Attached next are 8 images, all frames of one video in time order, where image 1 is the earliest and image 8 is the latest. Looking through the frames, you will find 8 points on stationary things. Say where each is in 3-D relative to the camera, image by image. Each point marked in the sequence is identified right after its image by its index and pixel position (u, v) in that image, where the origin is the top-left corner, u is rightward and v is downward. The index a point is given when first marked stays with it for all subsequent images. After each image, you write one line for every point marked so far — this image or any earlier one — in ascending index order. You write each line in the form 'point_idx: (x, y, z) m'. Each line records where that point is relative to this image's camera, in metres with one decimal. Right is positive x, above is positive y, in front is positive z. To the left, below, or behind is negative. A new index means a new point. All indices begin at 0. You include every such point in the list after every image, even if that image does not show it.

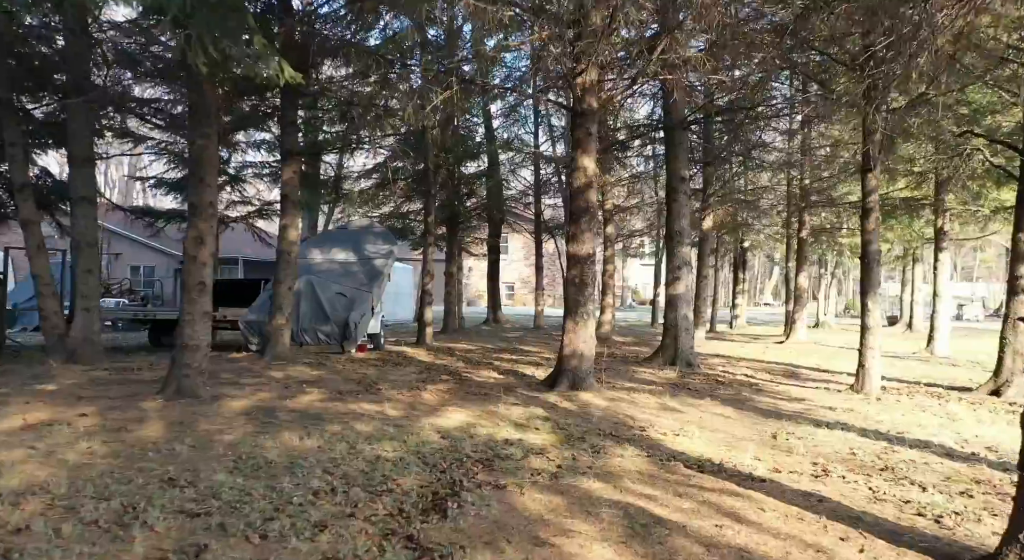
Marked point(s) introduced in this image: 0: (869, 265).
0: (+4.5, +0.2, +8.5) m
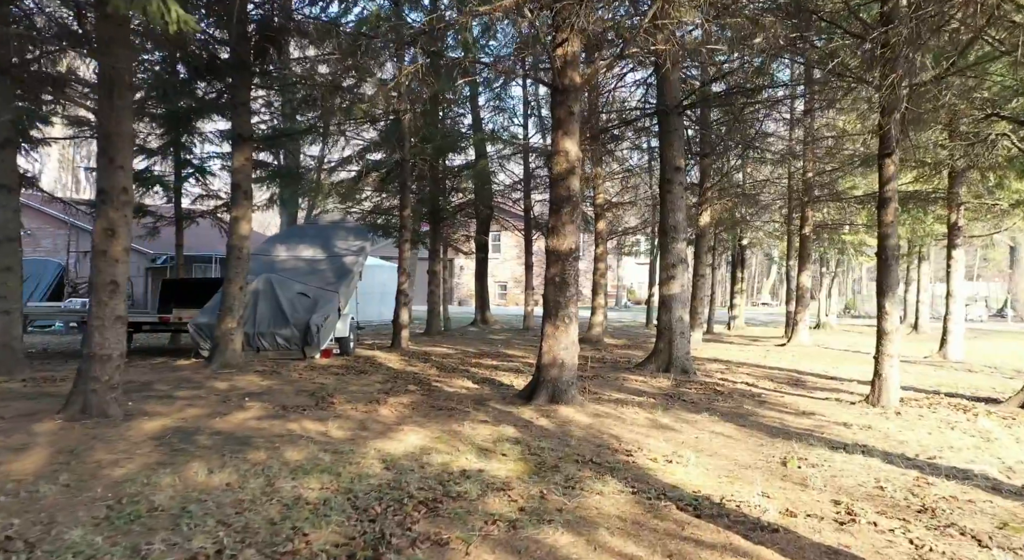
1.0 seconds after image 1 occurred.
0: (+4.2, +0.2, +7.6) m
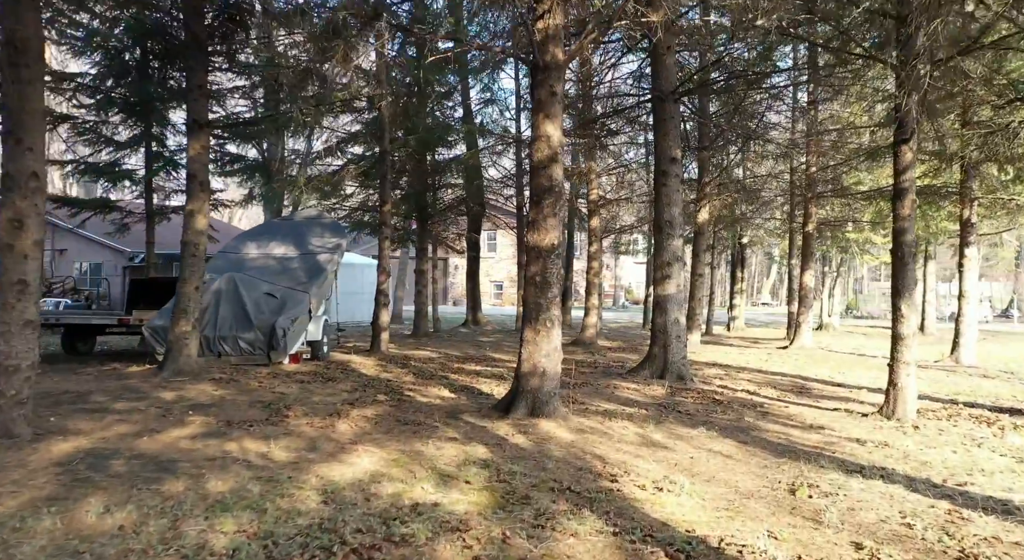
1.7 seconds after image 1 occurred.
0: (+4.0, +0.2, +6.9) m
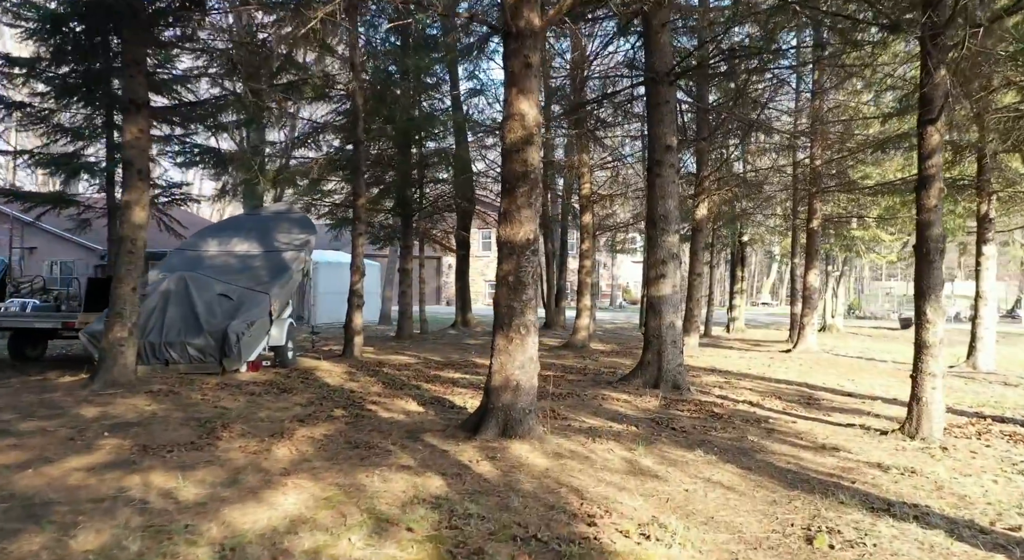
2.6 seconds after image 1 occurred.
0: (+3.7, +0.2, +6.0) m
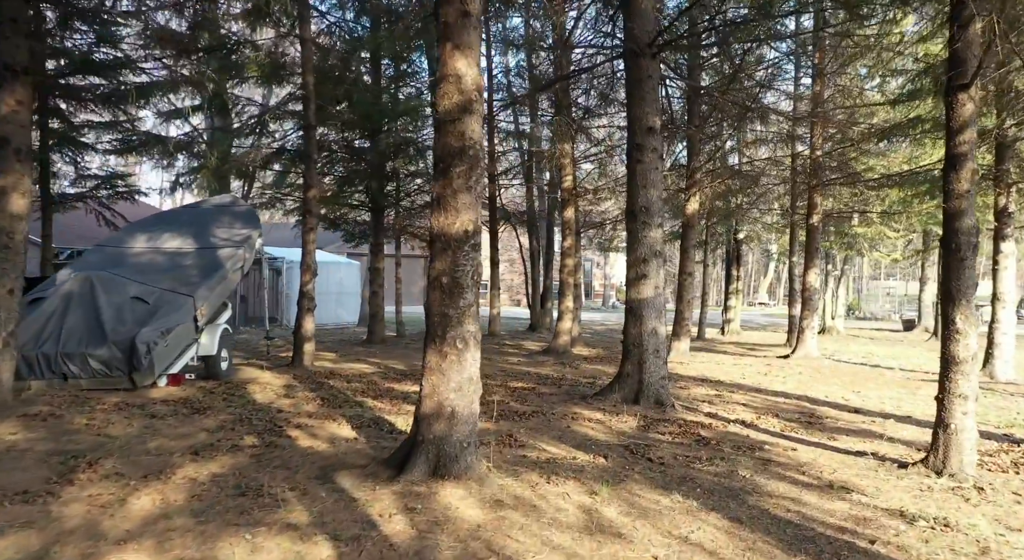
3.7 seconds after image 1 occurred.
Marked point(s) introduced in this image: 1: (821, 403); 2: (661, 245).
0: (+3.3, +0.2, +4.9) m
1: (+3.9, -1.6, +8.5) m
2: (+1.8, +0.4, +8.0) m
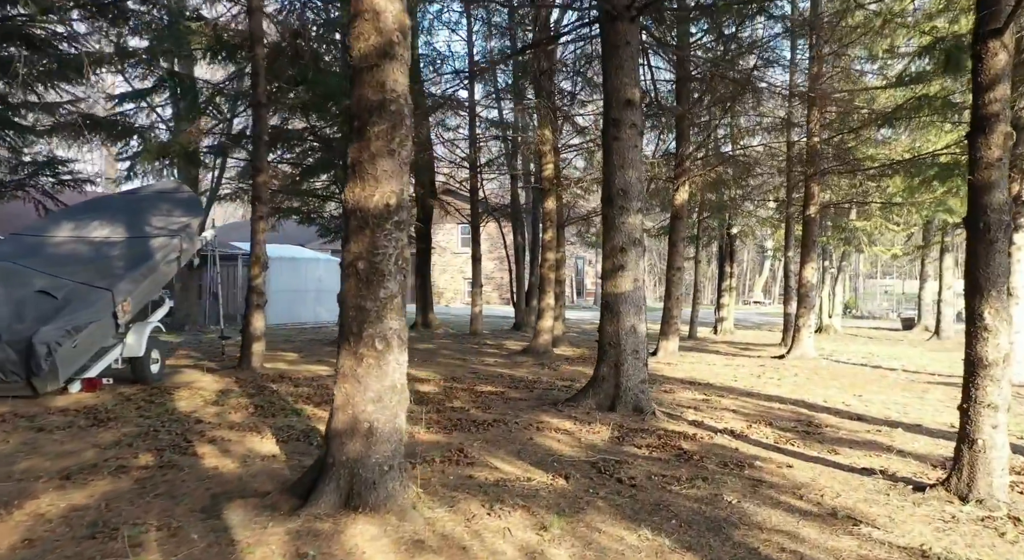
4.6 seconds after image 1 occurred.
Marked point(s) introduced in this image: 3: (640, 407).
0: (+2.9, +0.3, +4.1) m
1: (+3.5, -1.5, +7.7) m
2: (+1.4, +0.5, +7.1) m
3: (+1.3, -1.3, +6.9) m
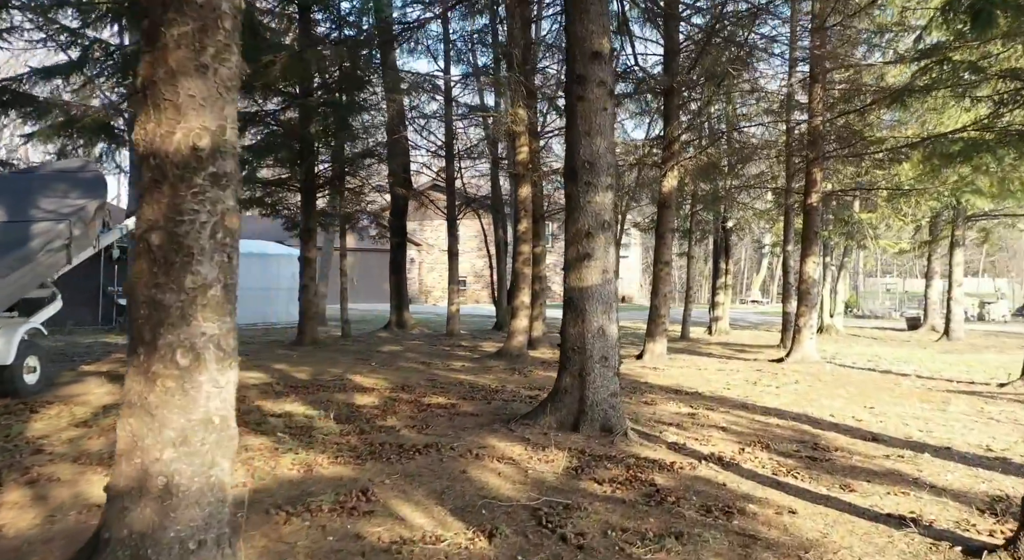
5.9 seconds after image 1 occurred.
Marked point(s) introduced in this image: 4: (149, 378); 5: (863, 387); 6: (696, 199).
0: (+2.4, +0.4, +2.8) m
1: (+3.0, -1.4, +6.5) m
2: (+0.9, +0.6, +5.9) m
3: (+0.8, -1.2, +5.6) m
4: (-1.3, -0.4, +2.5) m
5: (+4.7, -1.4, +9.0) m
6: (+4.0, +1.7, +14.8) m
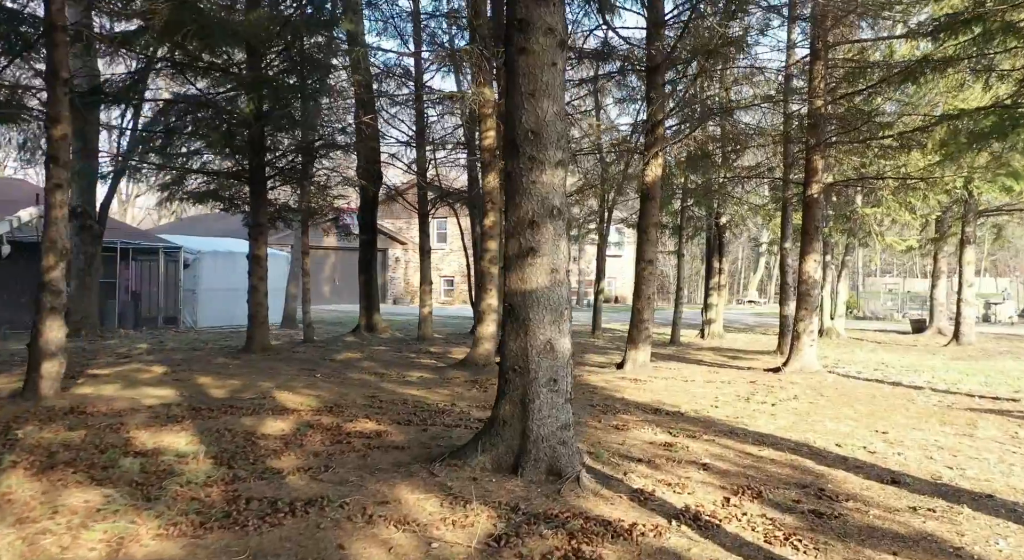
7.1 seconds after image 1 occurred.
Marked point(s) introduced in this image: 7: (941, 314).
0: (+1.9, +0.3, +1.6) m
1: (+2.5, -1.4, +5.2) m
2: (+0.4, +0.6, +4.7) m
3: (+0.3, -1.2, +4.4) m
4: (-1.8, -0.4, +1.2) m
5: (+4.2, -1.4, +7.8) m
6: (+3.5, +1.7, +13.6) m
7: (+11.6, -0.9, +18.2) m
